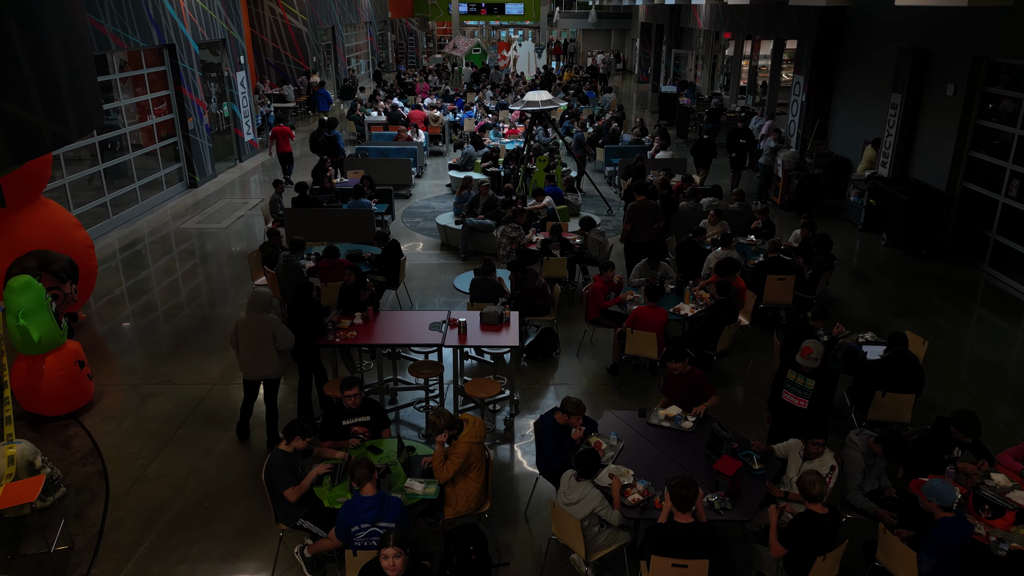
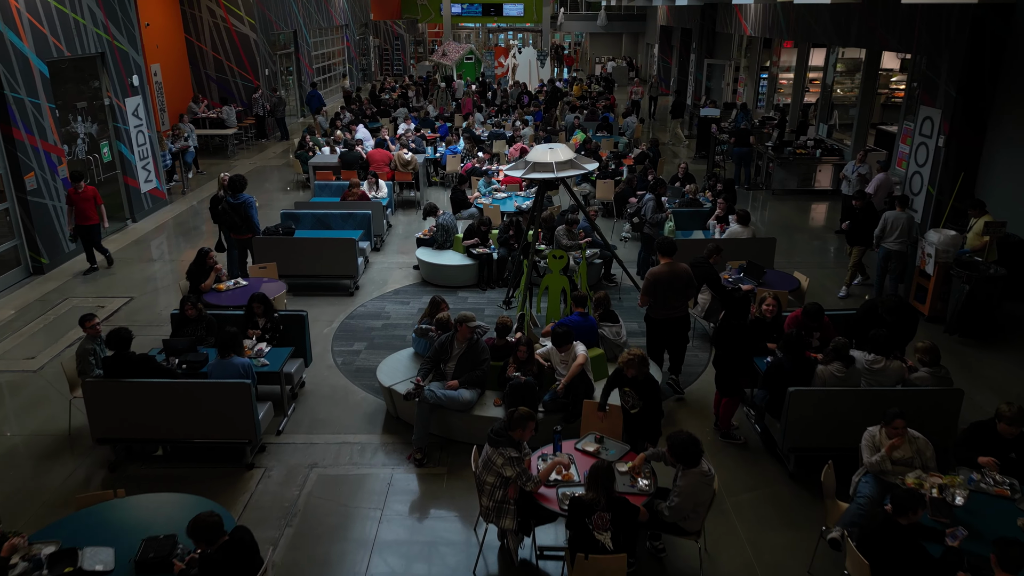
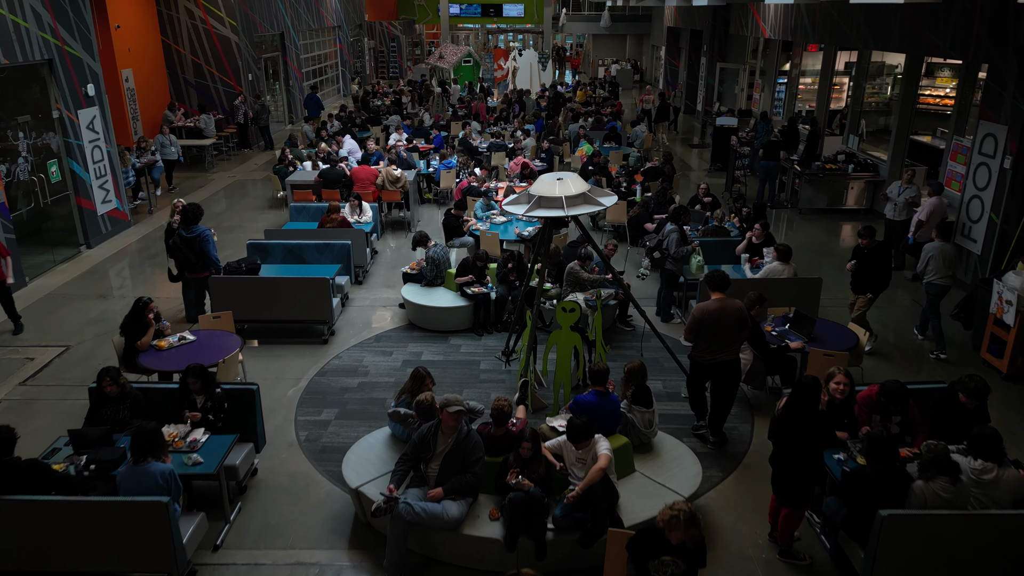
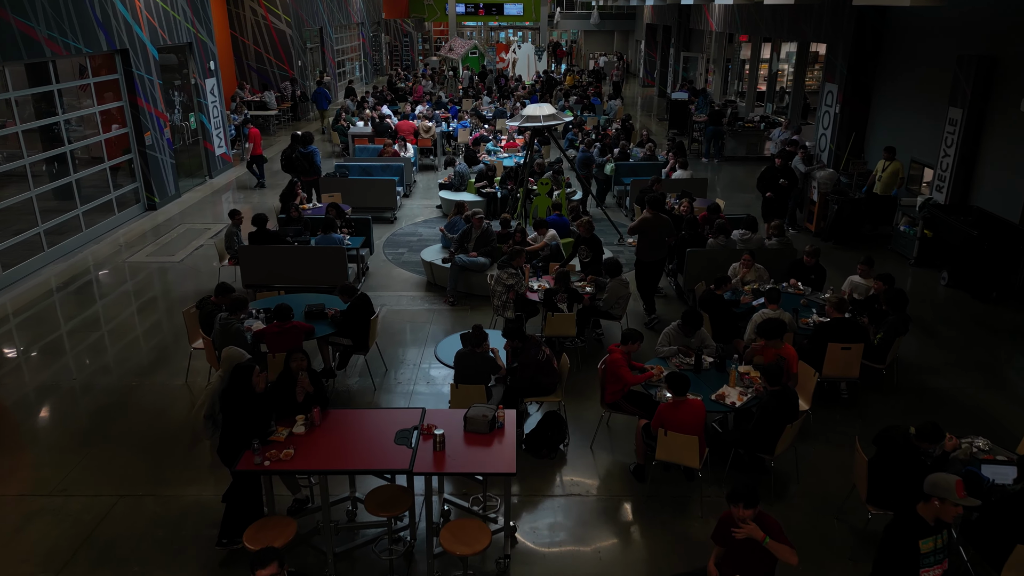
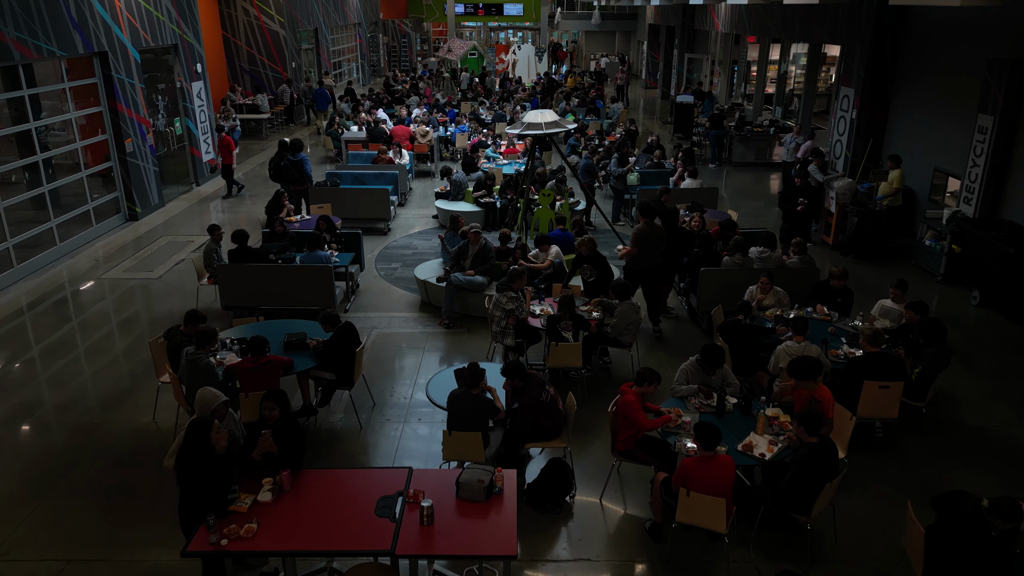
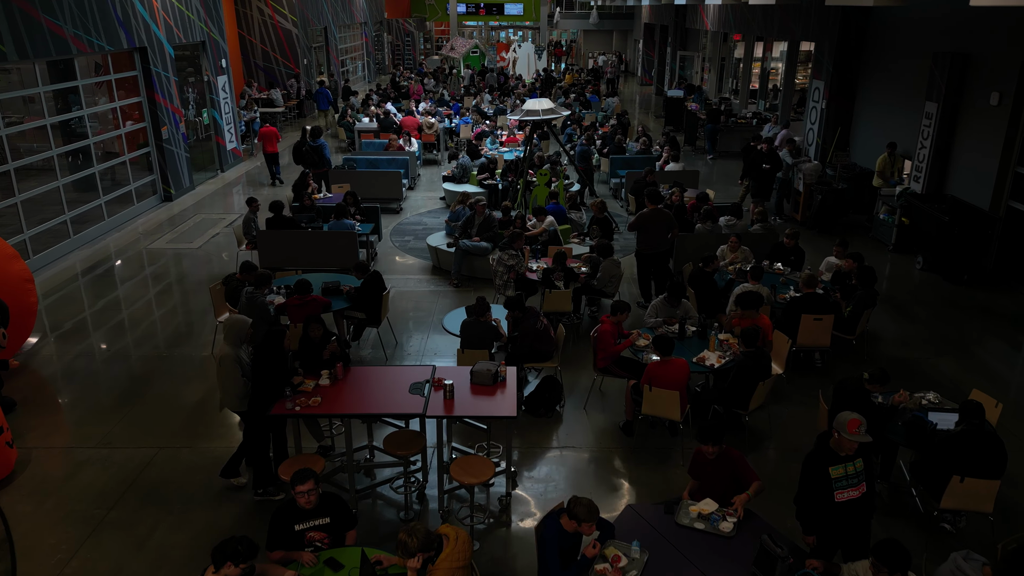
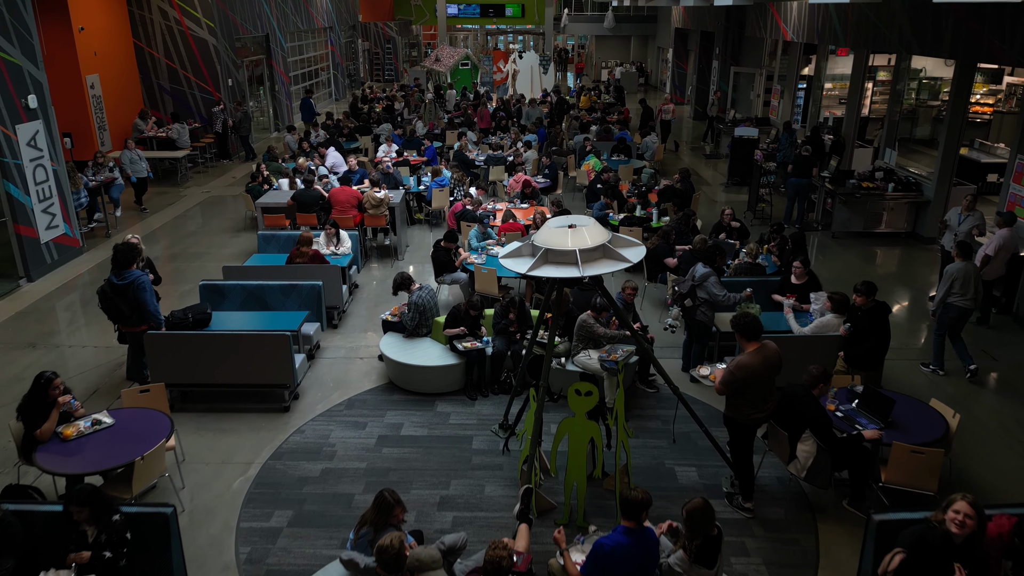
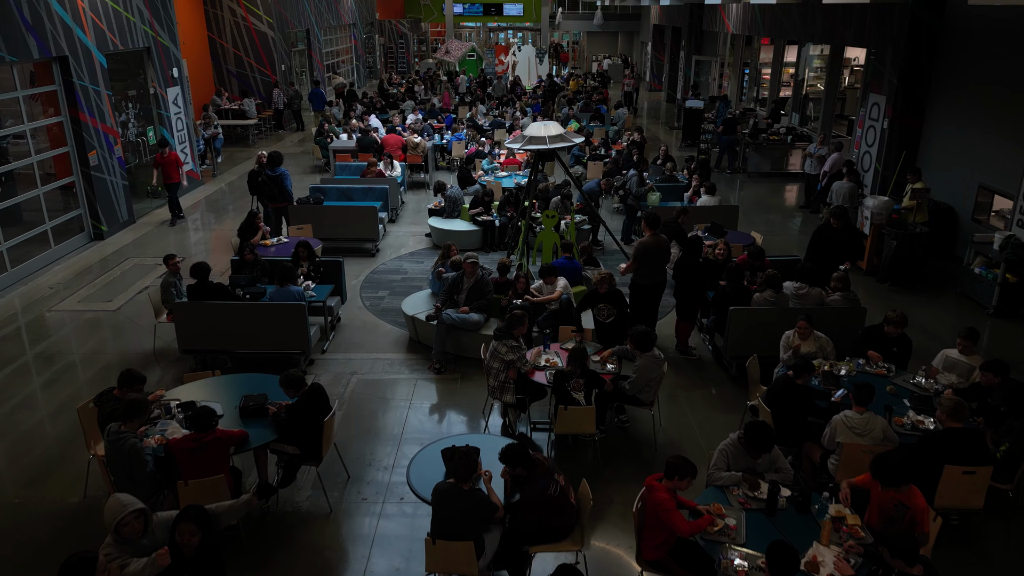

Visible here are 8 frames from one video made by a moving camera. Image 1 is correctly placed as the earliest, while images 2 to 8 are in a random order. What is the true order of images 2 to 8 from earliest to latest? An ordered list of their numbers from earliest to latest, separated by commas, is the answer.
6, 4, 5, 8, 2, 3, 7
